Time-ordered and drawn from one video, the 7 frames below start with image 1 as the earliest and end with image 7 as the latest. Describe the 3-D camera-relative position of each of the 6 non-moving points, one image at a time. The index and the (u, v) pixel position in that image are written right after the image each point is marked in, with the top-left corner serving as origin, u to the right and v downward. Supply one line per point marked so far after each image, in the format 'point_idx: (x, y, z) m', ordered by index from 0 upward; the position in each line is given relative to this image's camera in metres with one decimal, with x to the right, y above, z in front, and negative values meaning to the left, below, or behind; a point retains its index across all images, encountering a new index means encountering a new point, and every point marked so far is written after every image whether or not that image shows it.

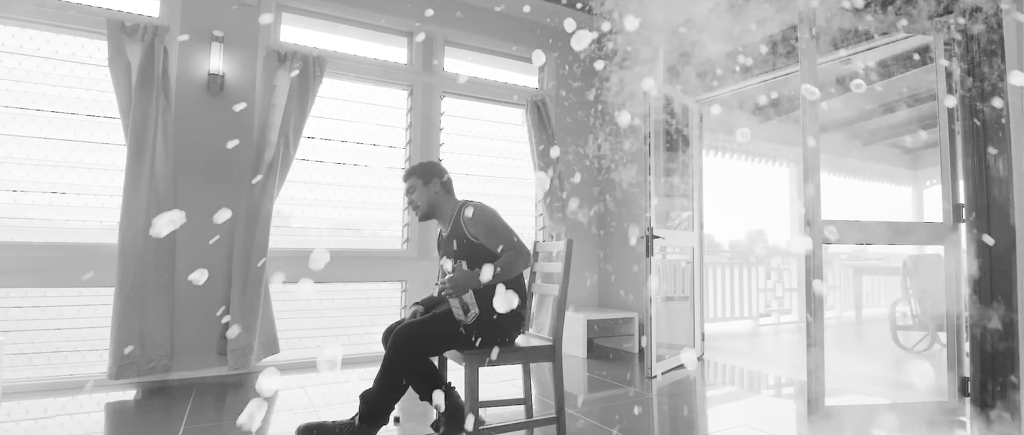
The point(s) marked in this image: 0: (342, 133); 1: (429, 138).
0: (-1.1, +0.5, +3.3) m
1: (-0.6, +0.5, +3.5) m
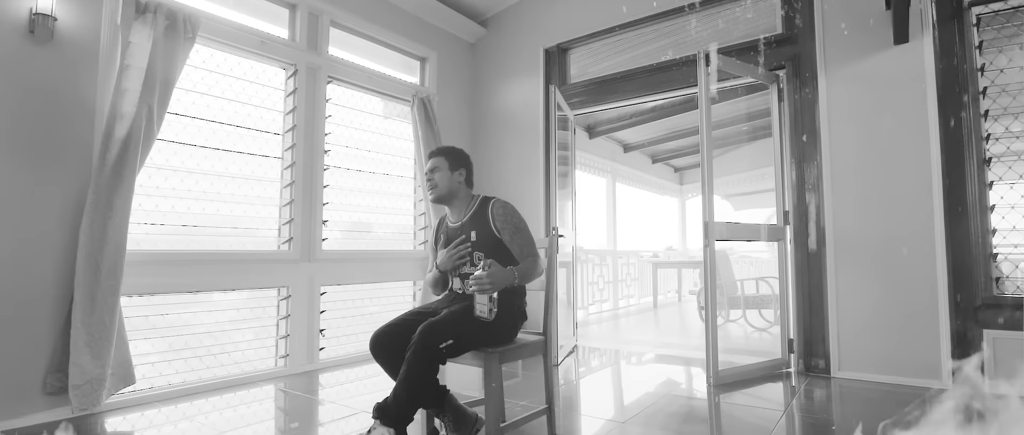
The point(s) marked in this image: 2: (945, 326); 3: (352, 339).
0: (-1.6, +0.6, +2.7) m
1: (-1.2, +0.6, +3.2) m
2: (+2.1, -0.5, +2.5) m
3: (-1.0, -0.8, +3.4) m
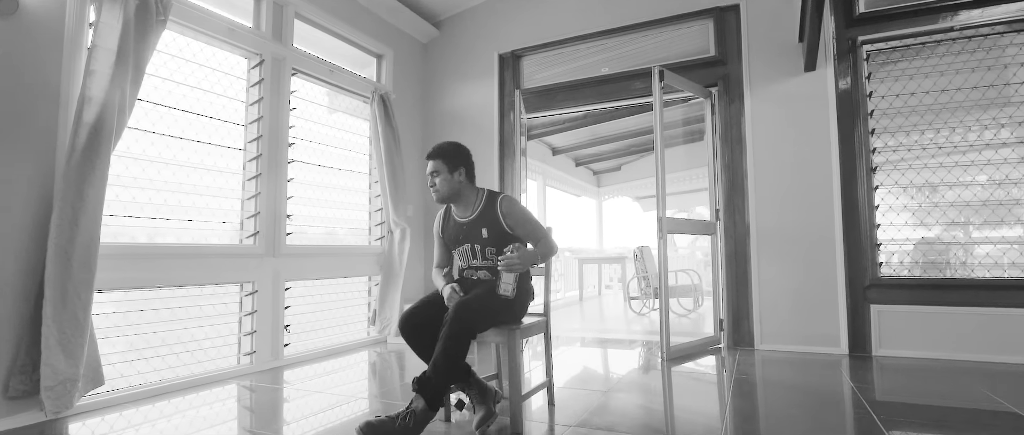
0: (-1.7, +0.6, +2.6) m
1: (-1.4, +0.6, +3.1) m
2: (+1.9, -0.5, +3.1) m
3: (-1.3, -0.7, +3.4) m
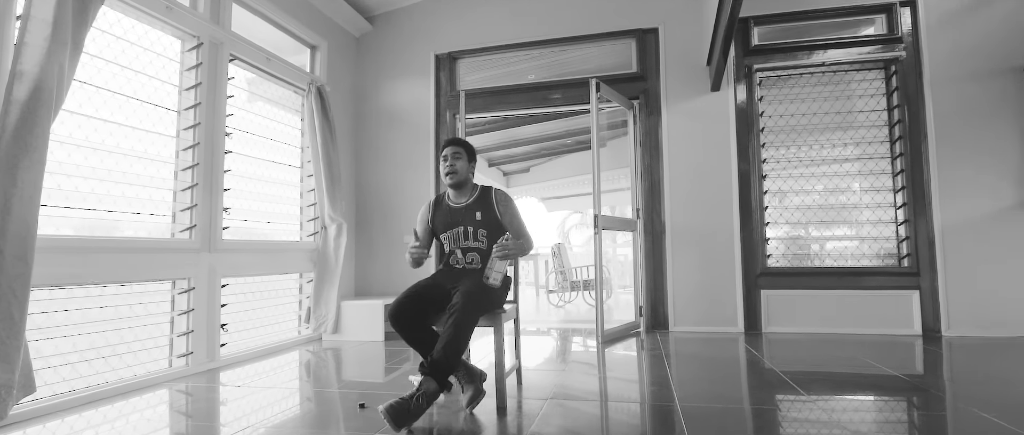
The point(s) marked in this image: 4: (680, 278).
0: (-1.9, +0.6, +2.4) m
1: (-1.7, +0.6, +2.9) m
2: (+1.6, -0.5, +3.6) m
3: (-1.6, -0.7, +3.2) m
4: (+1.2, -0.4, +3.7) m
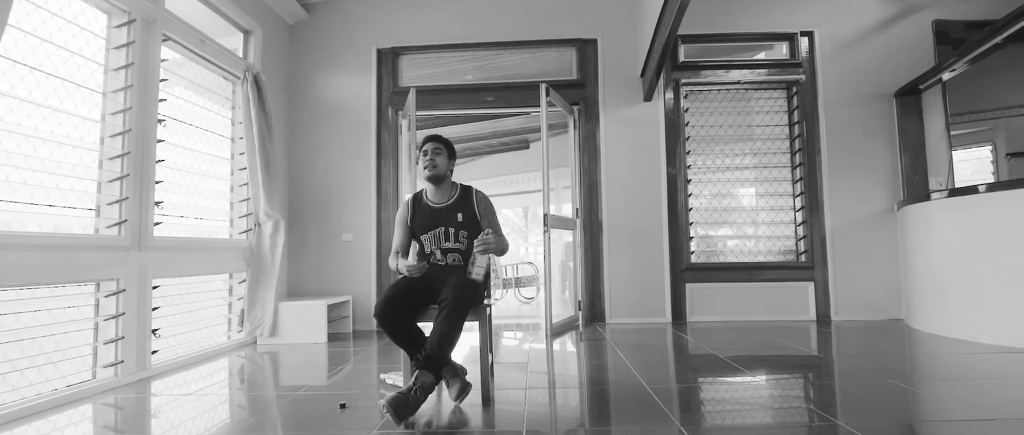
0: (-2.0, +0.7, +2.1) m
1: (-1.9, +0.7, +2.7) m
2: (+1.2, -0.5, +3.9) m
3: (-1.9, -0.7, +3.0) m
4: (+0.8, -0.4, +4.0) m
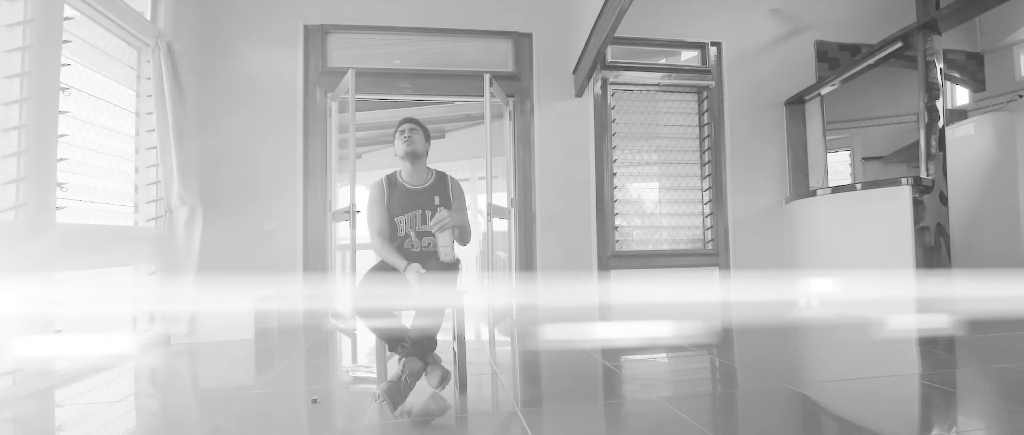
0: (-2.0, +0.7, +1.7) m
1: (-2.0, +0.7, +2.3) m
2: (+0.7, -0.4, +4.2) m
3: (-2.1, -0.6, +2.6) m
4: (+0.3, -0.3, +4.1) m
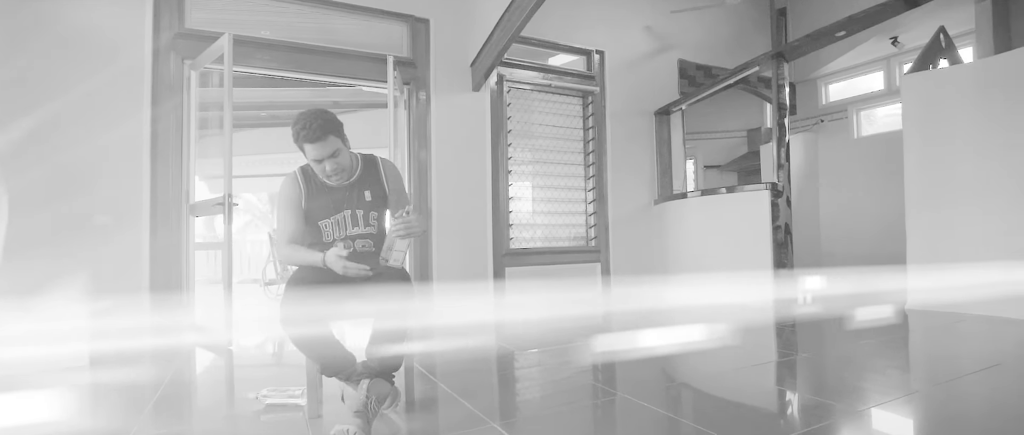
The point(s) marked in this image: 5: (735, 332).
0: (-1.9, +0.8, +0.9) m
1: (-2.1, +0.8, +1.5) m
2: (-0.2, -0.4, +4.1) m
3: (-2.4, -0.6, +1.7) m
4: (-0.5, -0.3, +4.0) m
5: (+1.3, -0.7, +3.1) m
